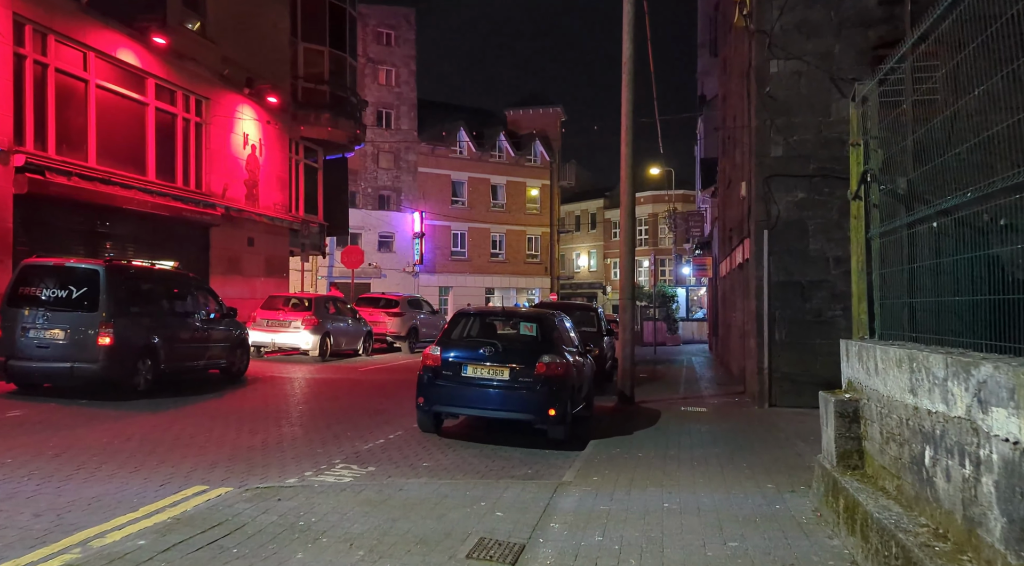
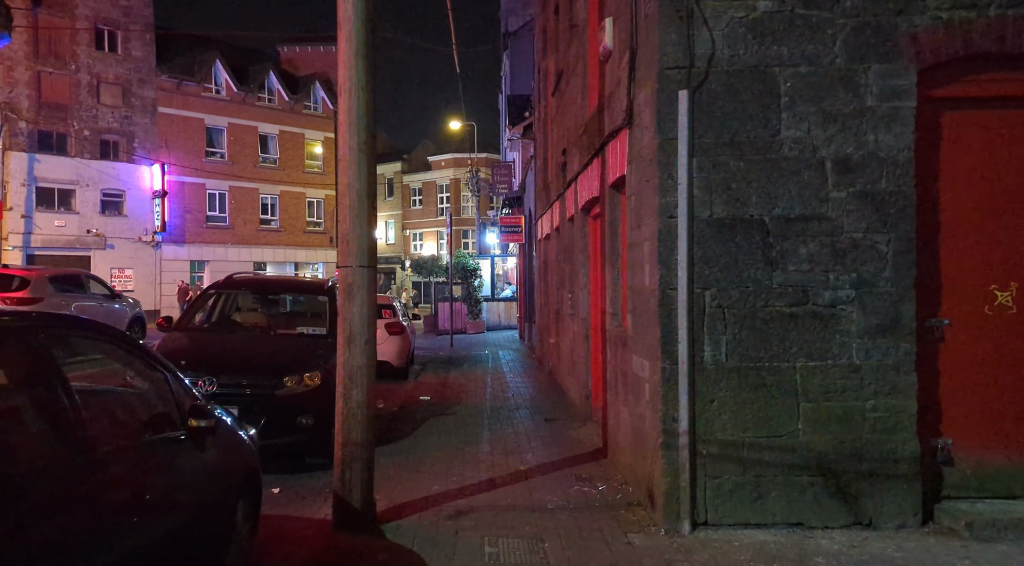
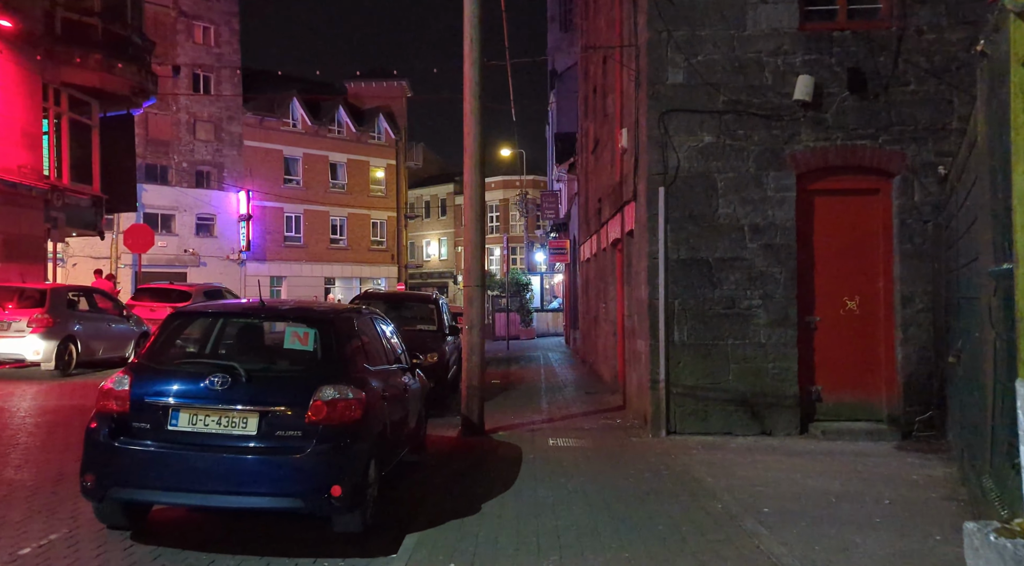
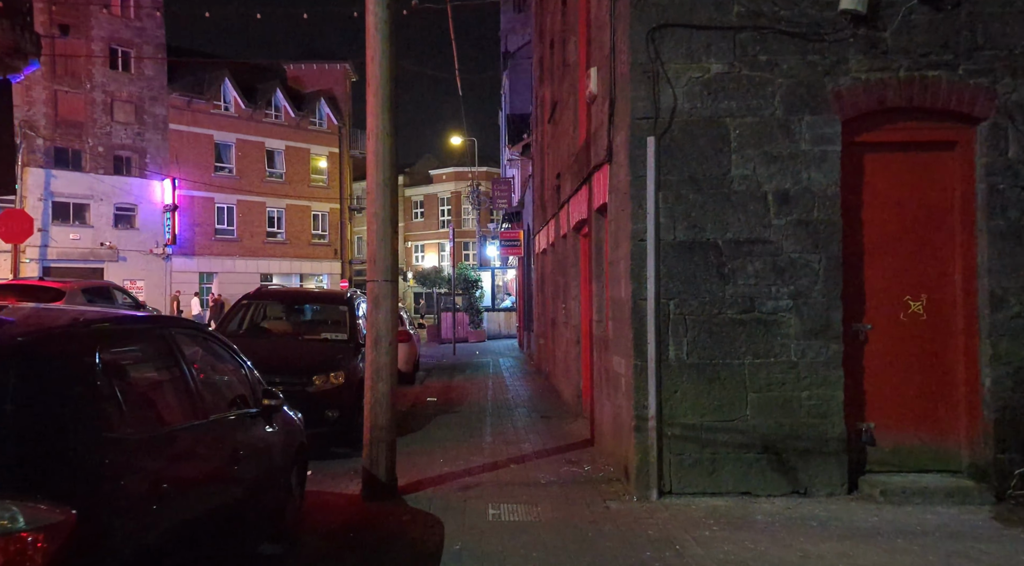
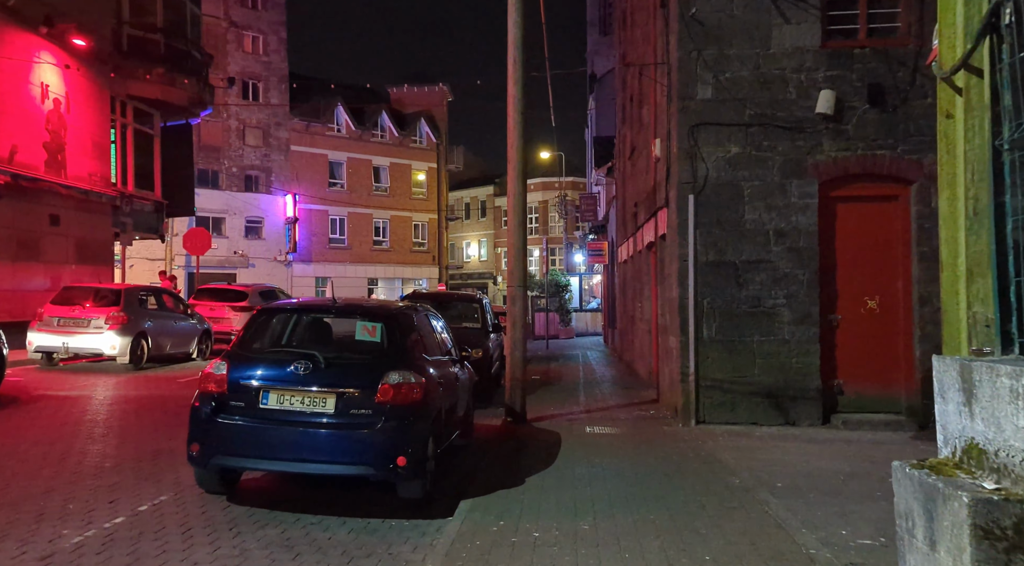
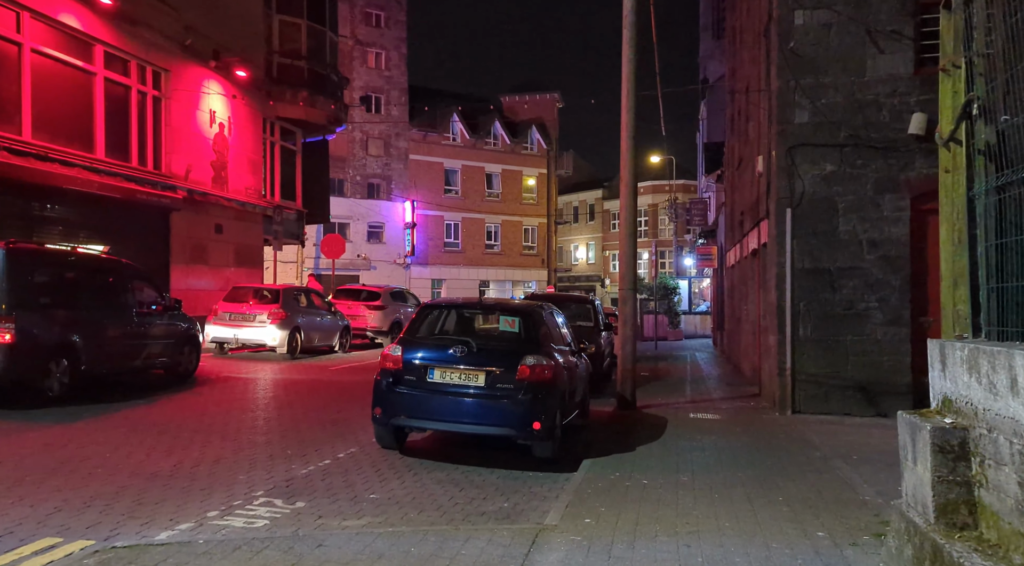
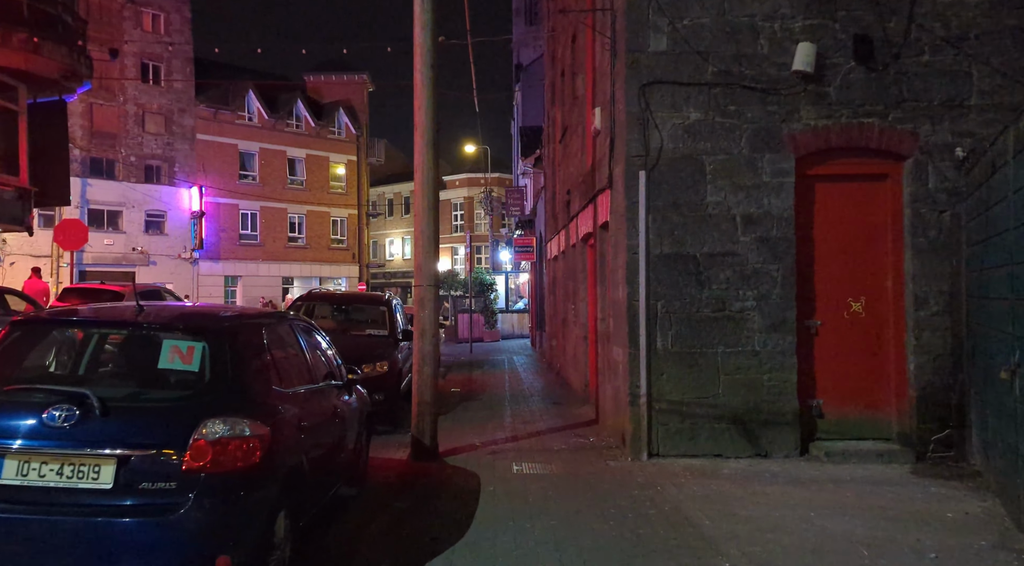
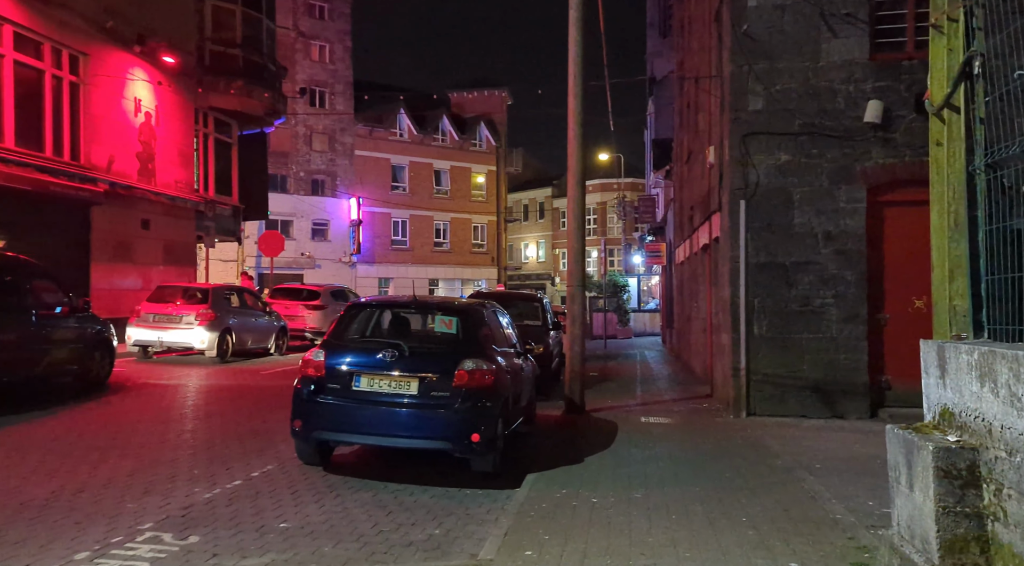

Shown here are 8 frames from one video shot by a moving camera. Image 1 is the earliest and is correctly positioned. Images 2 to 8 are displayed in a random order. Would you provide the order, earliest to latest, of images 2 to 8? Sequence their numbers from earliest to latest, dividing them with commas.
6, 8, 5, 3, 7, 4, 2
